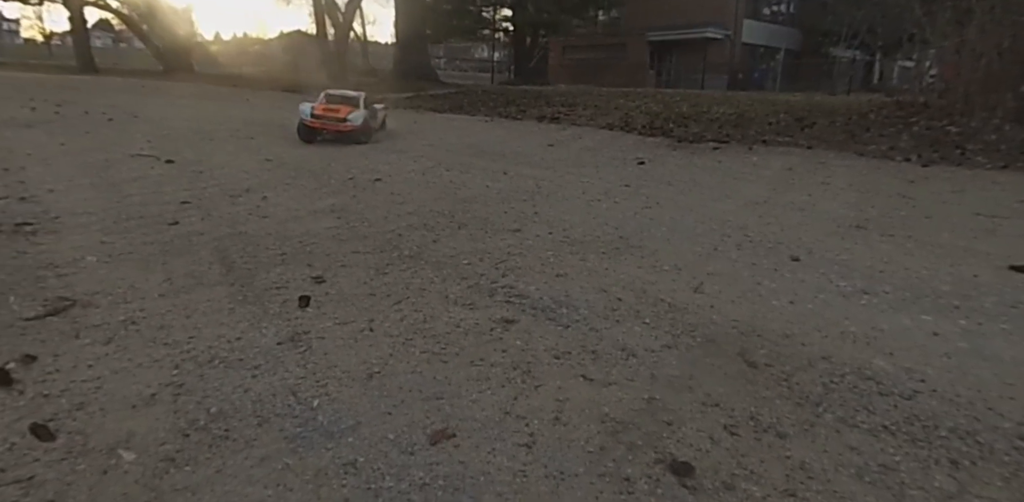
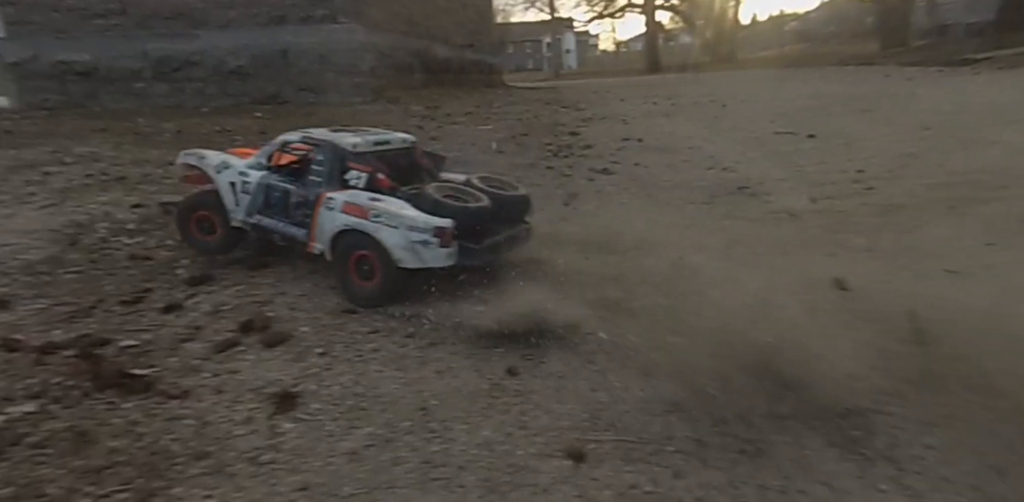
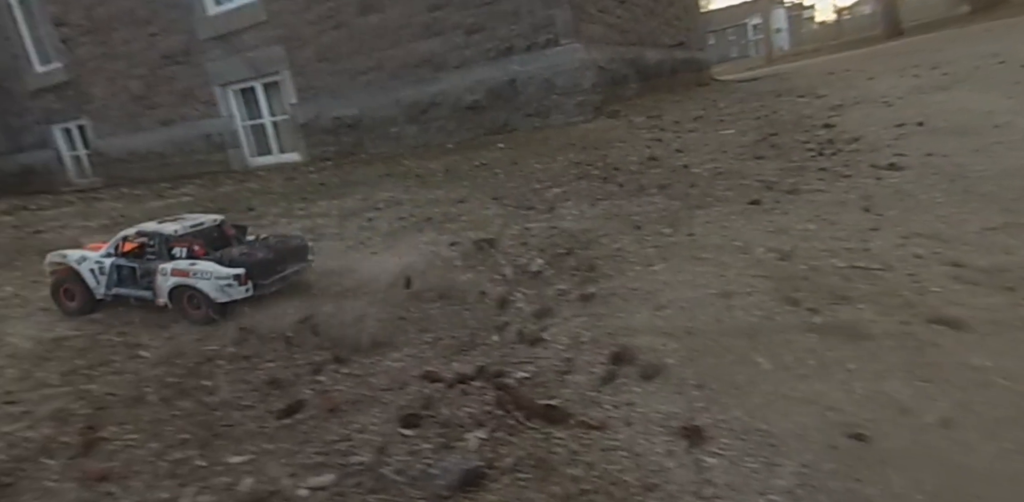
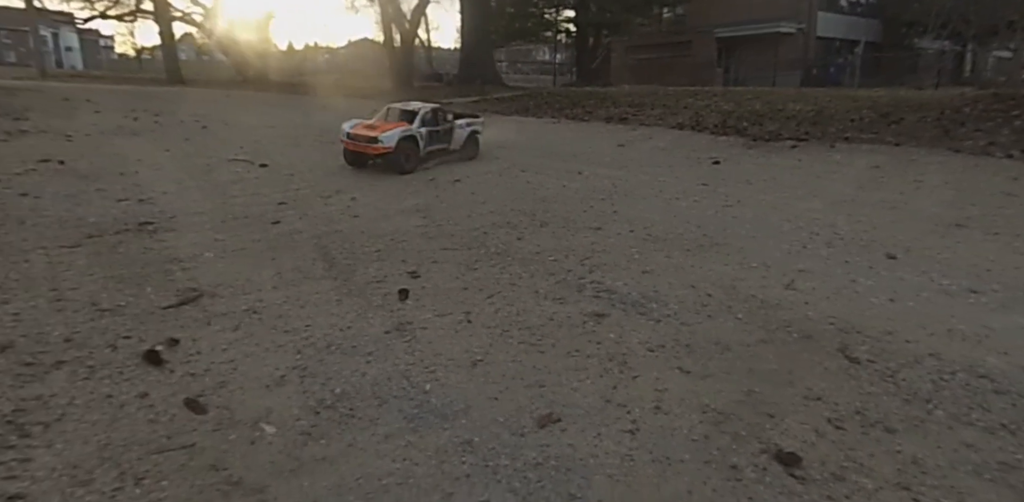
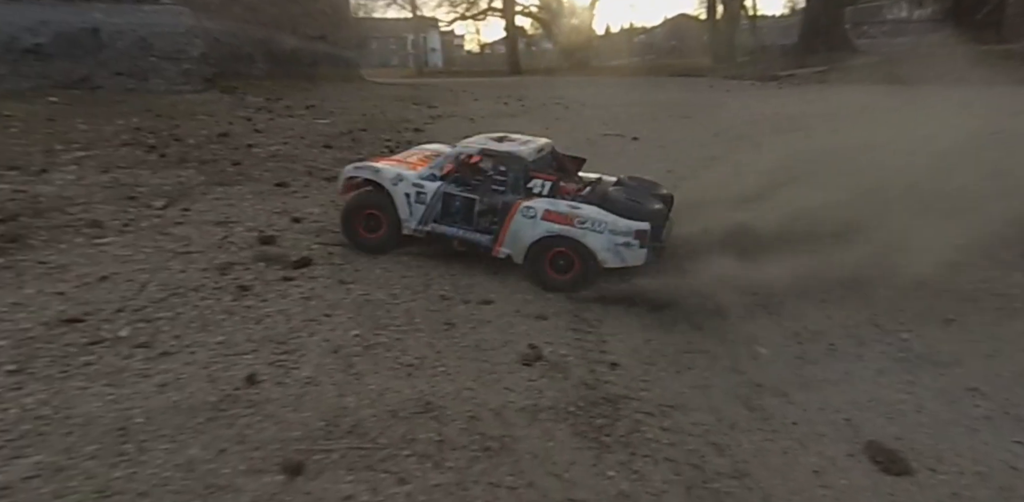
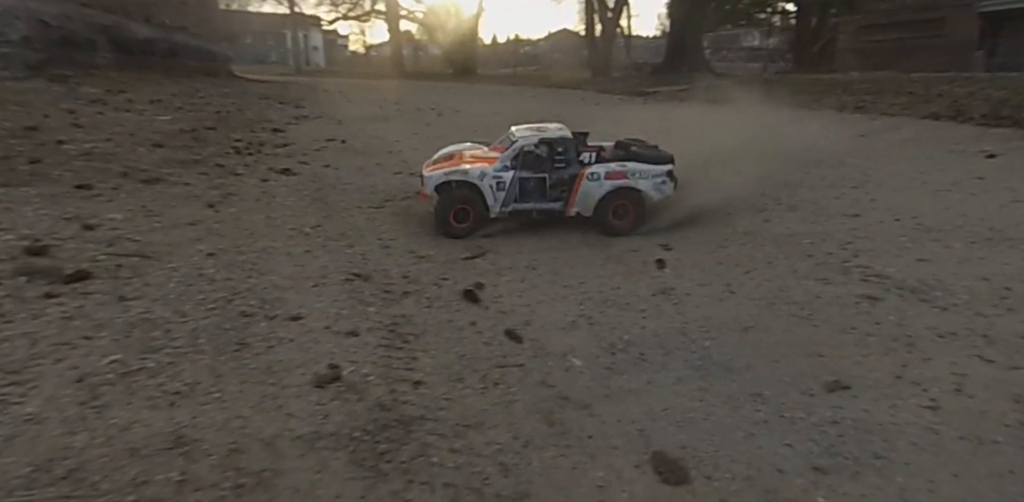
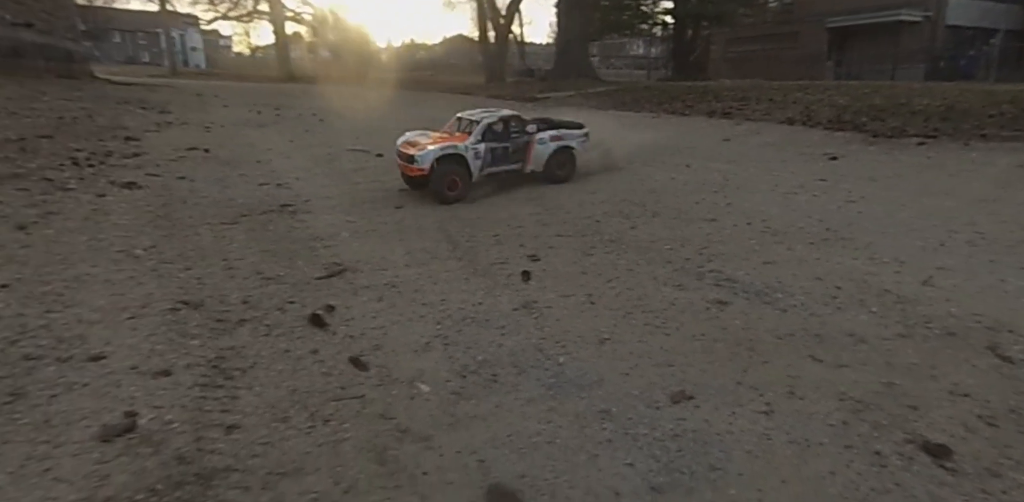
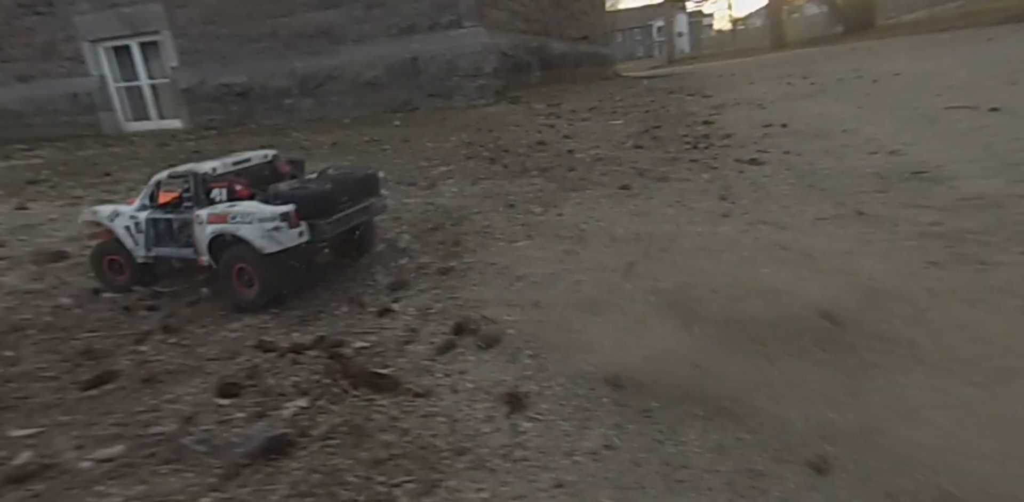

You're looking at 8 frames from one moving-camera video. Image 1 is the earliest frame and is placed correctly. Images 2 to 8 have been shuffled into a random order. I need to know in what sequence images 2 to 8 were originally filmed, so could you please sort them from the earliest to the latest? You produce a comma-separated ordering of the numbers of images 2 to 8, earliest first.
4, 7, 6, 5, 2, 8, 3
